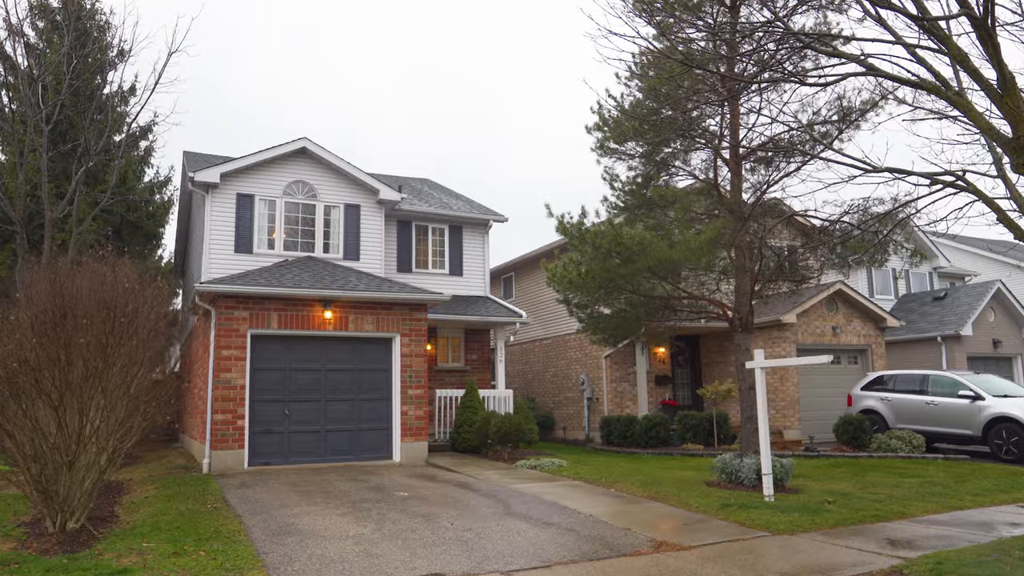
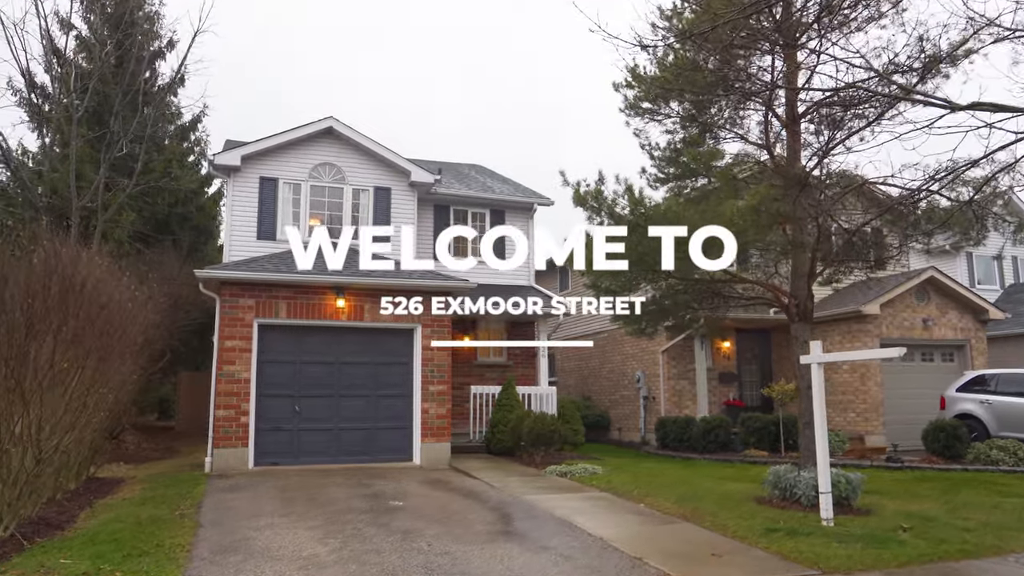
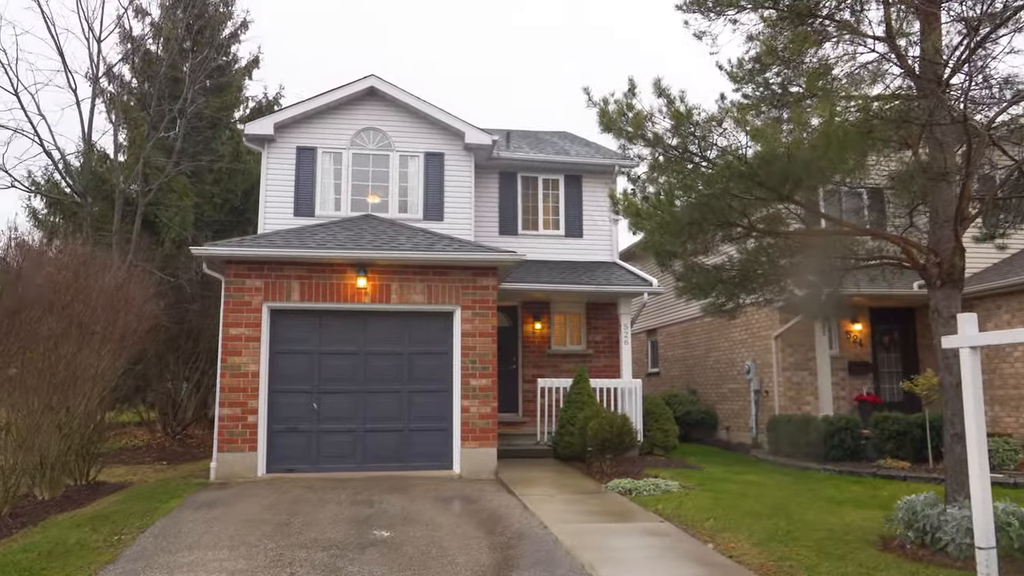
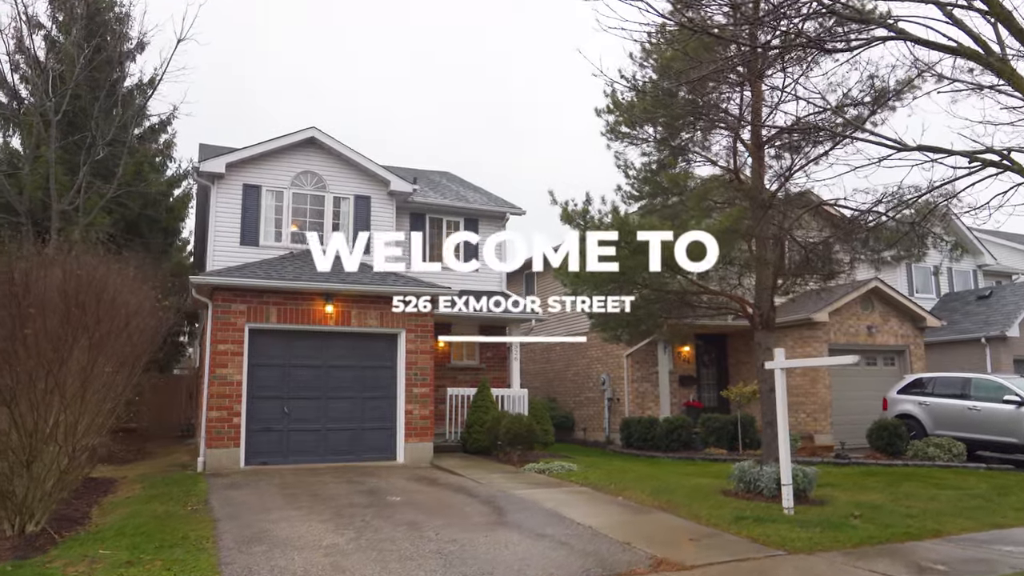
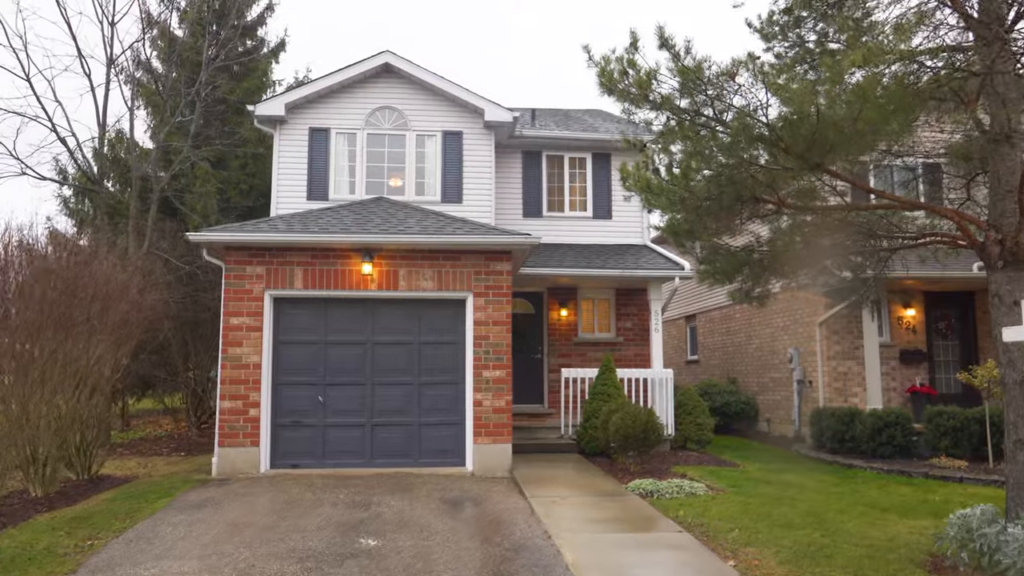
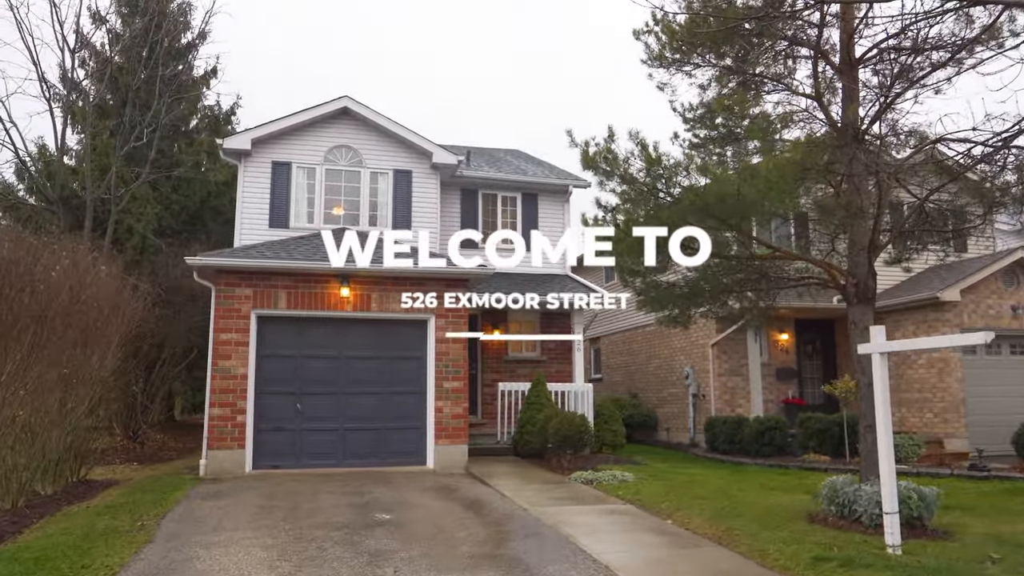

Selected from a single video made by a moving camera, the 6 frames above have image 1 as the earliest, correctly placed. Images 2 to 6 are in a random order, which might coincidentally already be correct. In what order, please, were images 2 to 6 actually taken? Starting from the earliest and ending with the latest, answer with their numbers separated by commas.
4, 2, 6, 3, 5
